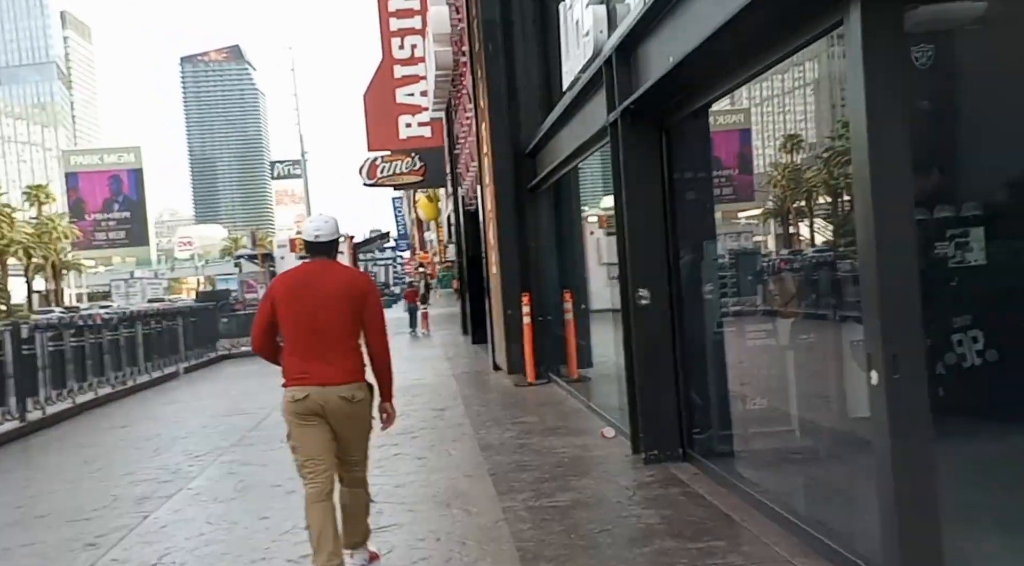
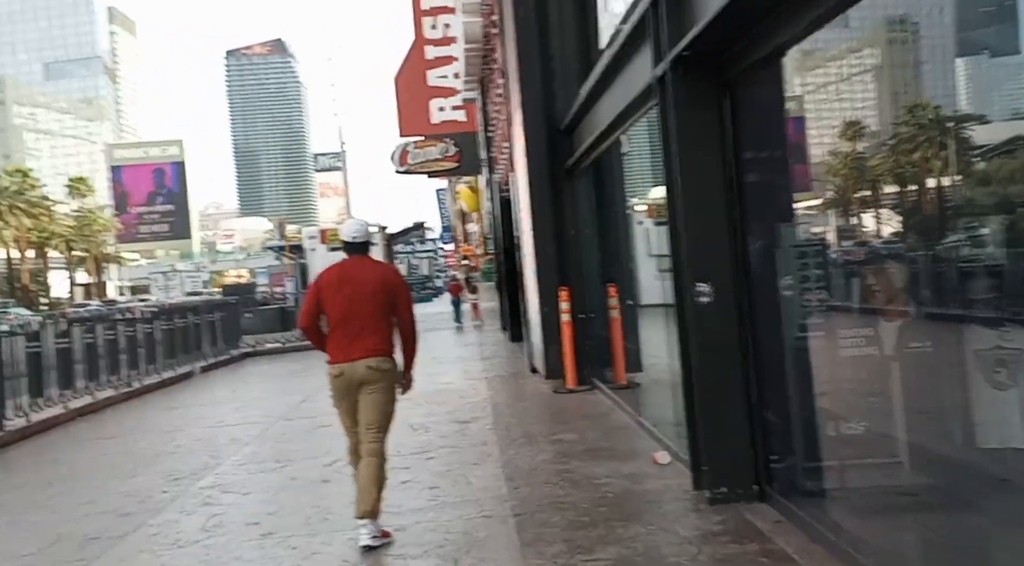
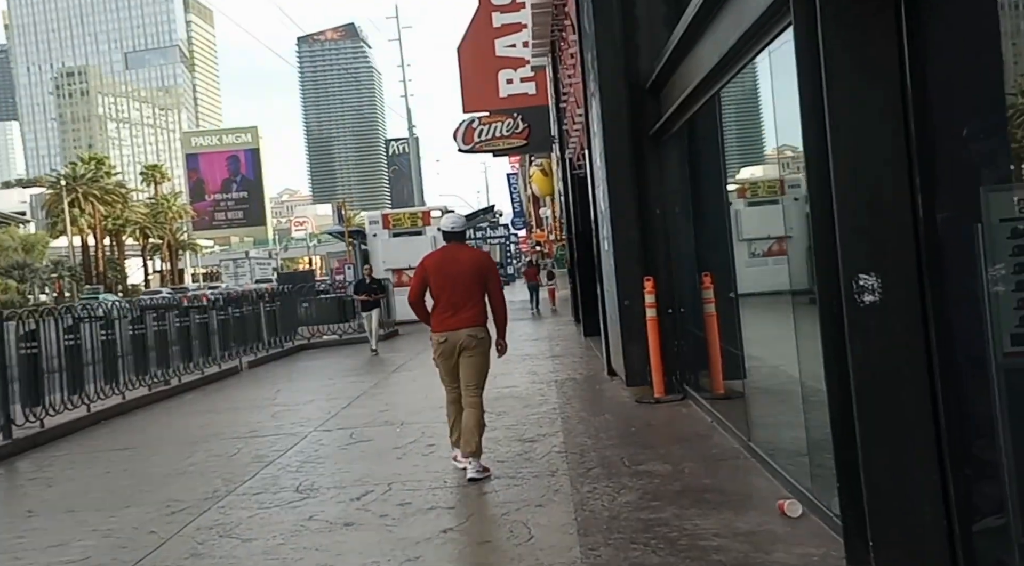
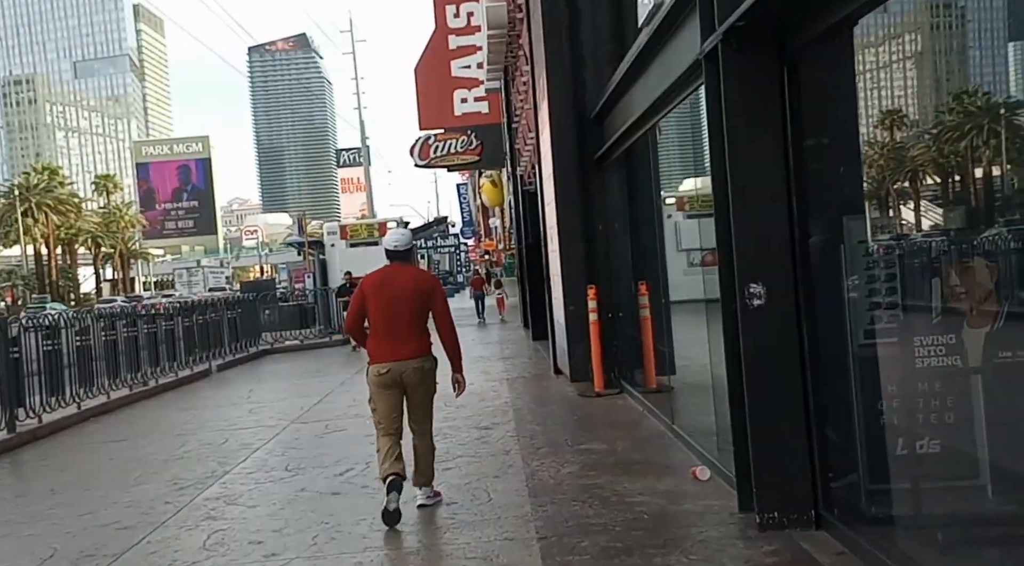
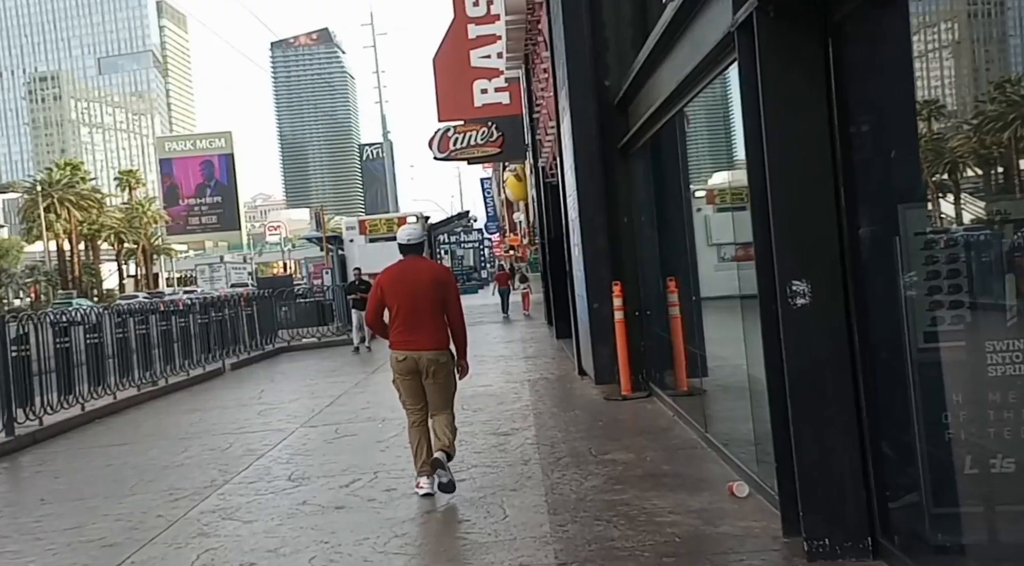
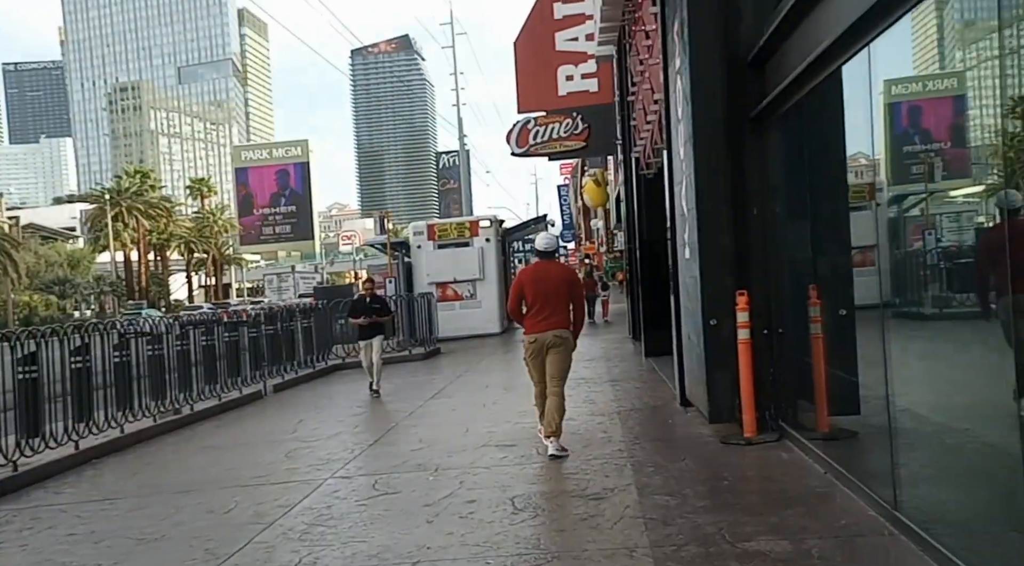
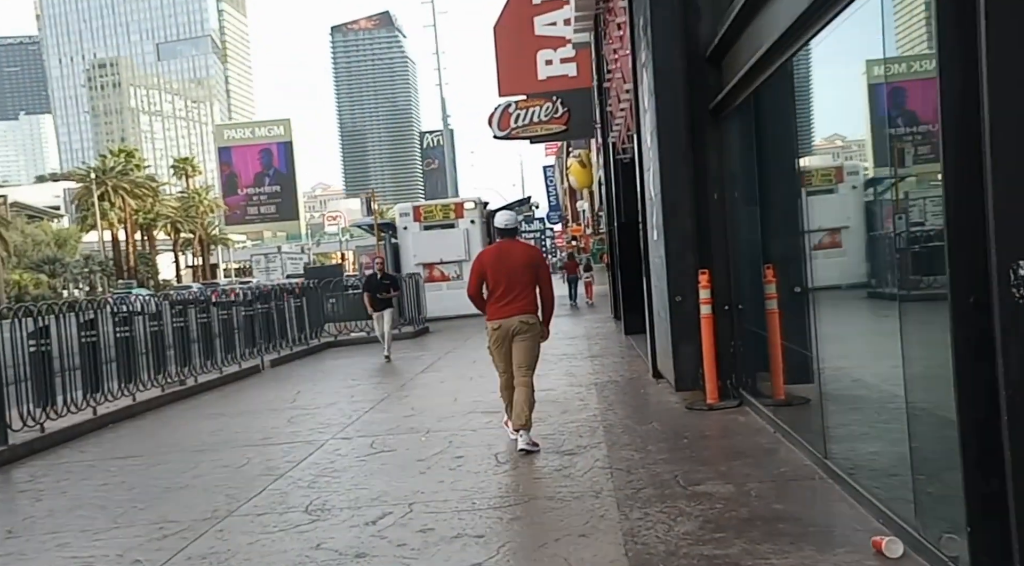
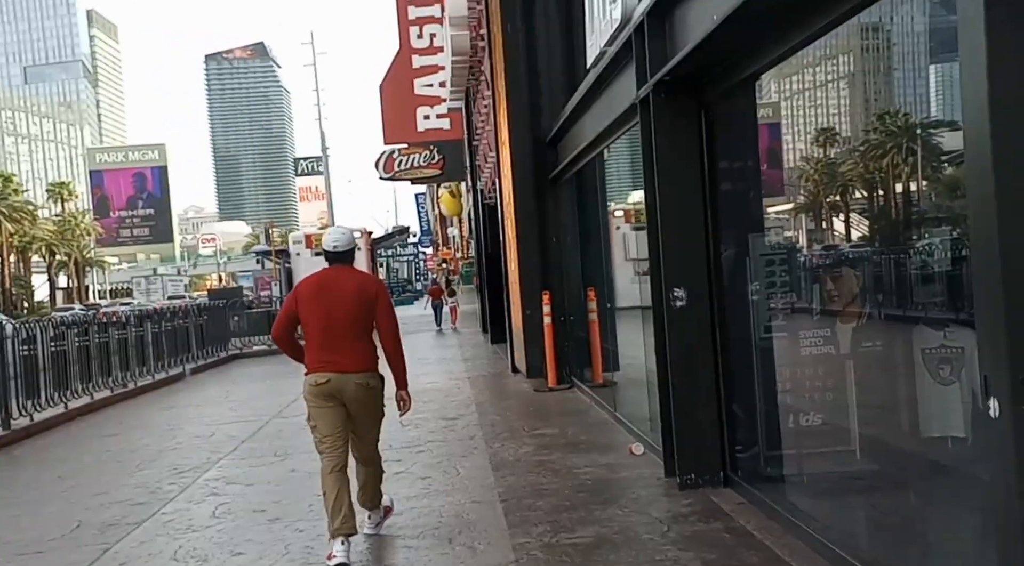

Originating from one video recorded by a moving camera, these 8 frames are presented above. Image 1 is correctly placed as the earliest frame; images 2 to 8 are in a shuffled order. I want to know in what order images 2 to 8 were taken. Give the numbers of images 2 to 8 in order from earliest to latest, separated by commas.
8, 2, 4, 5, 3, 7, 6
